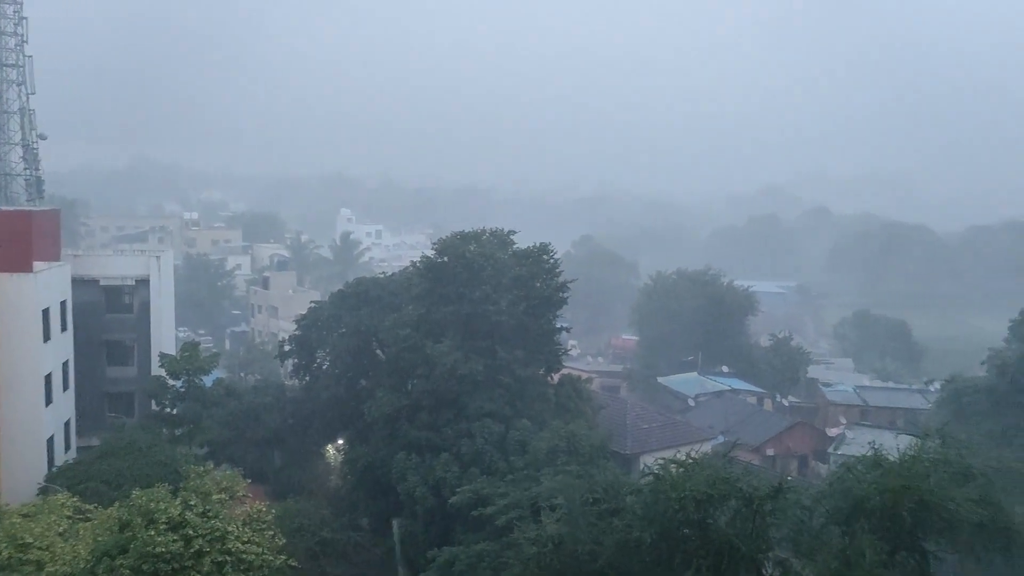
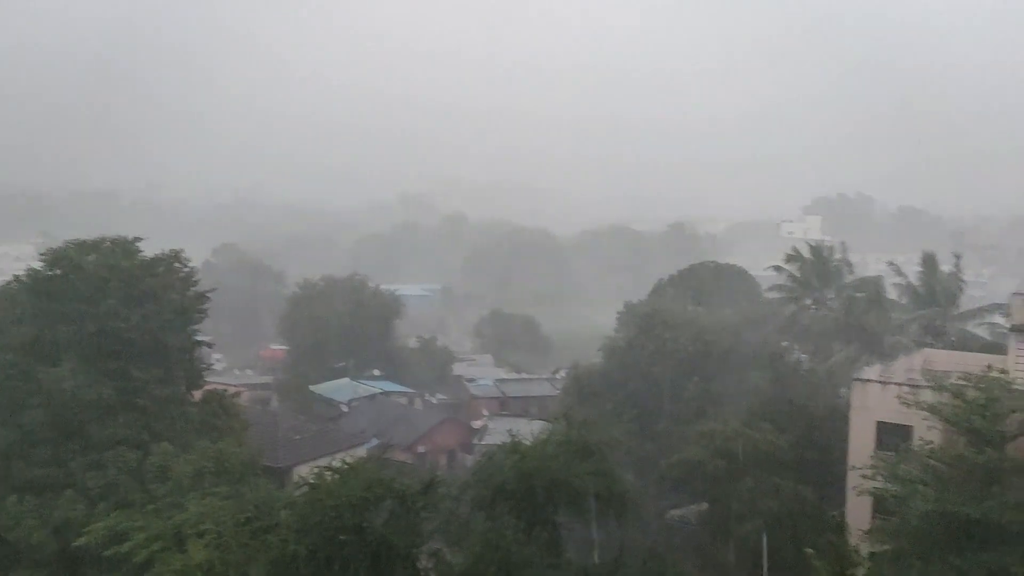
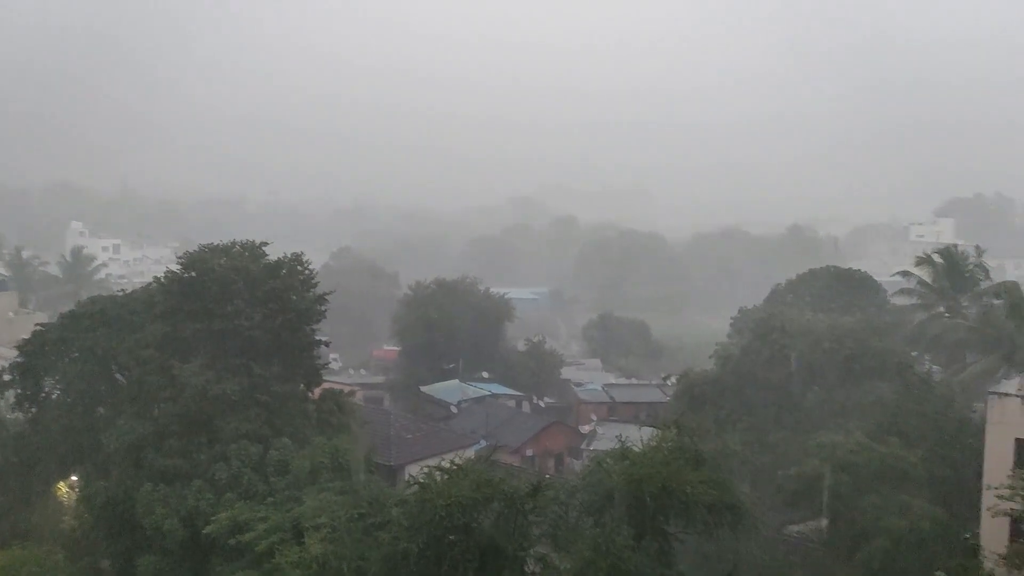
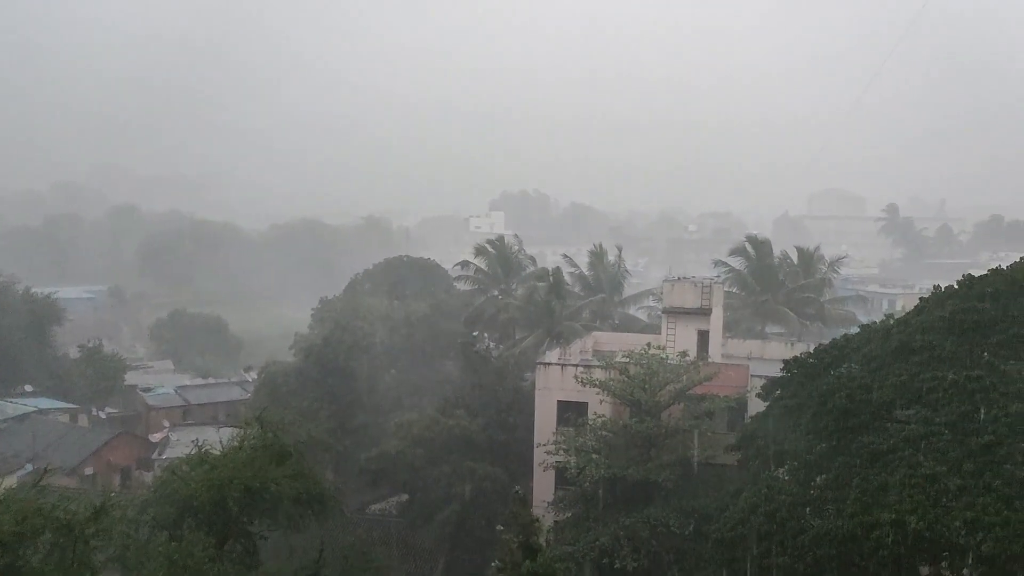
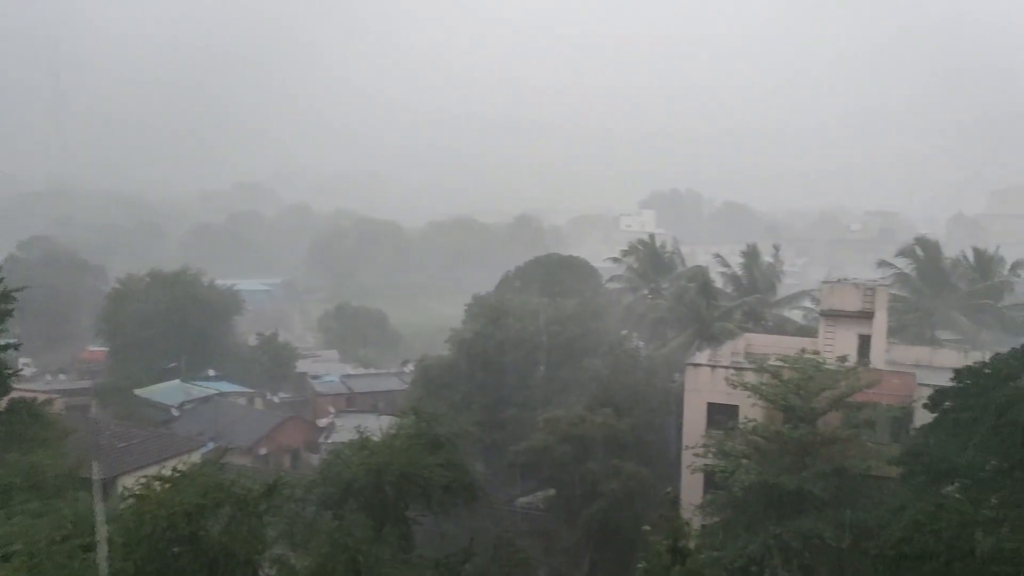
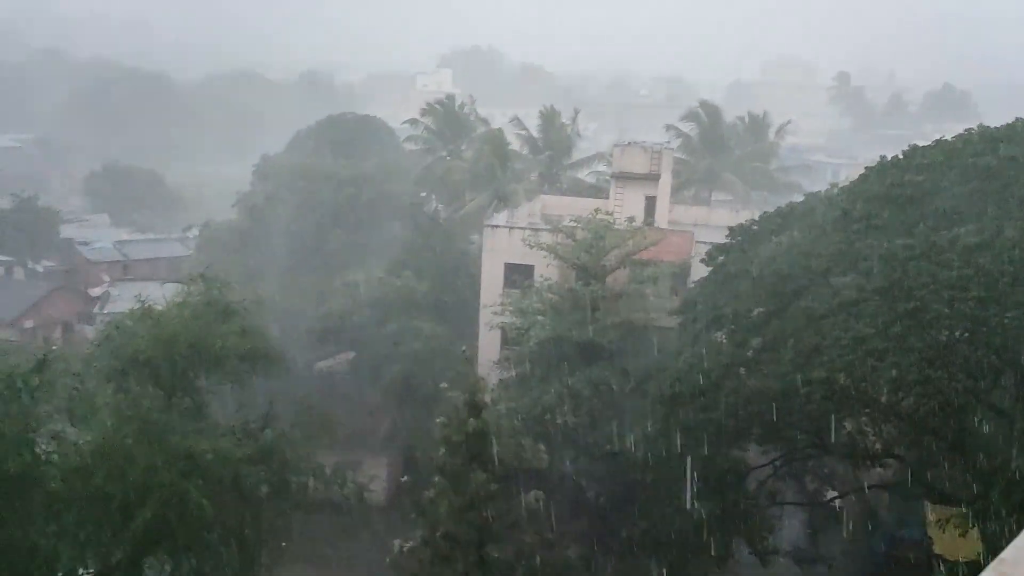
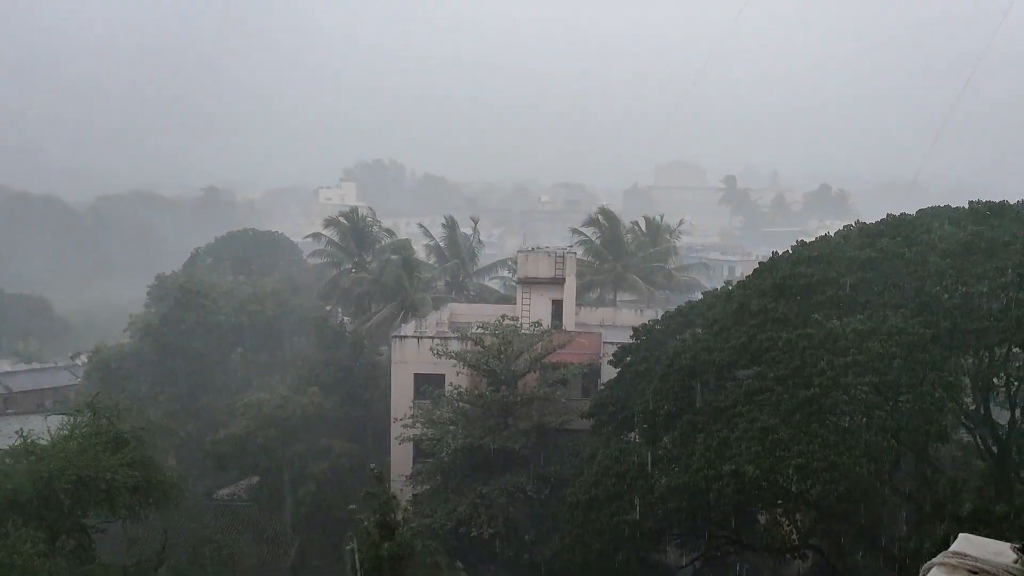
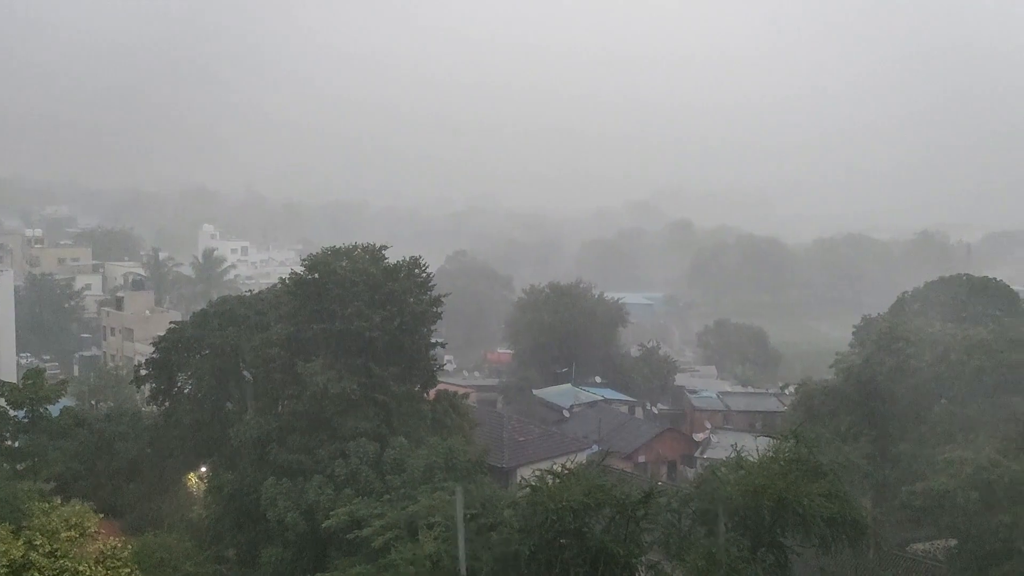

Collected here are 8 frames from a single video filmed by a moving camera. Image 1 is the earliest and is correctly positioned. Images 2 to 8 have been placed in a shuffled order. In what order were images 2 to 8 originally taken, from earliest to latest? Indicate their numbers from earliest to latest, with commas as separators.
8, 3, 2, 5, 4, 7, 6
